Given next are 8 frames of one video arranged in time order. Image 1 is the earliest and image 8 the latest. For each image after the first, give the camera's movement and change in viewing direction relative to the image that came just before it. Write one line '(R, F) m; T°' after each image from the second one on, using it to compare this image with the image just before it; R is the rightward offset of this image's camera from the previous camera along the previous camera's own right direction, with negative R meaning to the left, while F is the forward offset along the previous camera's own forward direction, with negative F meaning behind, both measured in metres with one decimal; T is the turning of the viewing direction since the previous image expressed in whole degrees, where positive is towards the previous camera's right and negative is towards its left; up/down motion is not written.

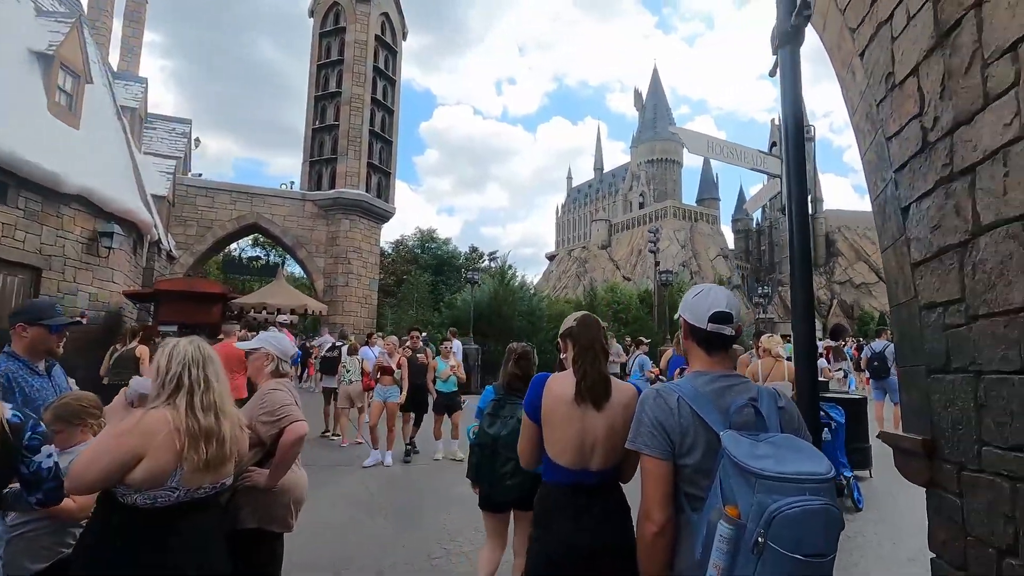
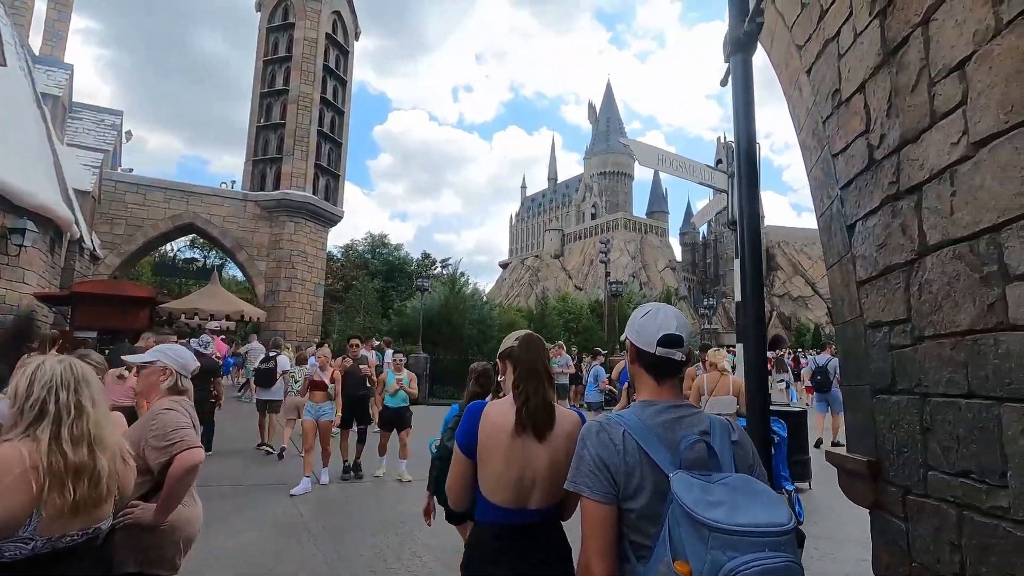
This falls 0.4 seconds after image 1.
(+0.1, +0.2) m; +5°
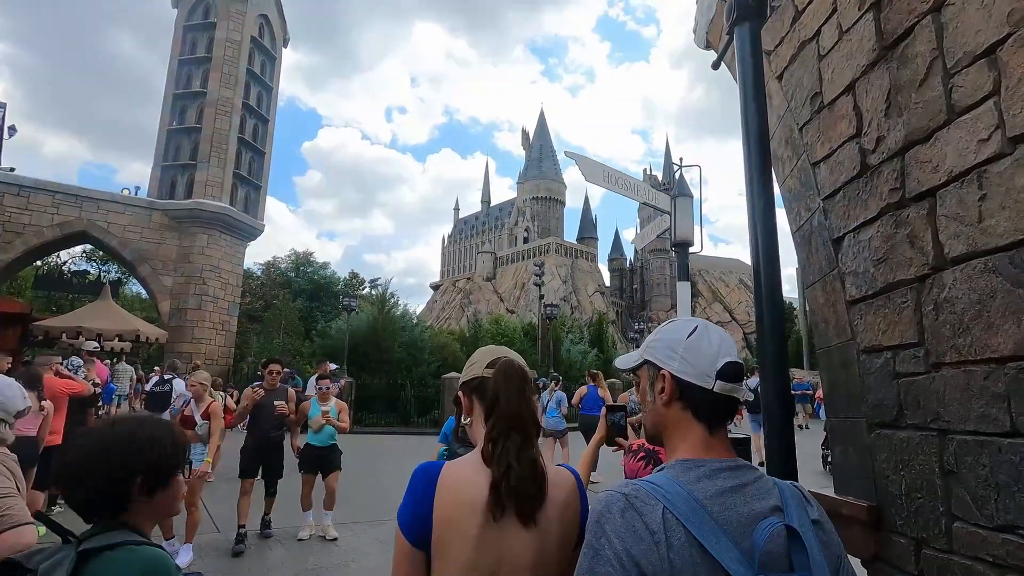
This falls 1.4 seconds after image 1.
(-0.1, +0.5) m; +7°
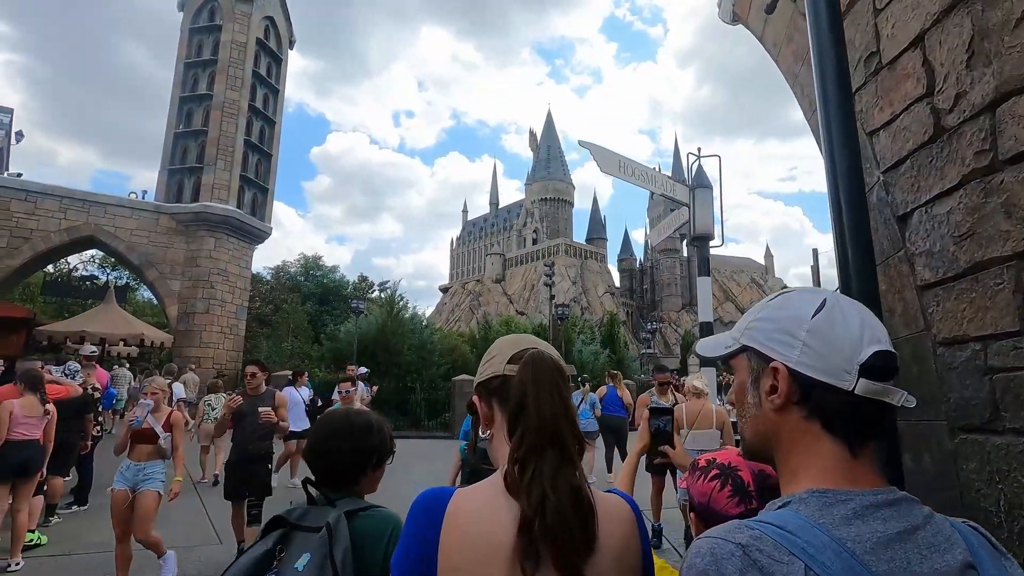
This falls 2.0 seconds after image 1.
(0.0, +0.3) m; -1°
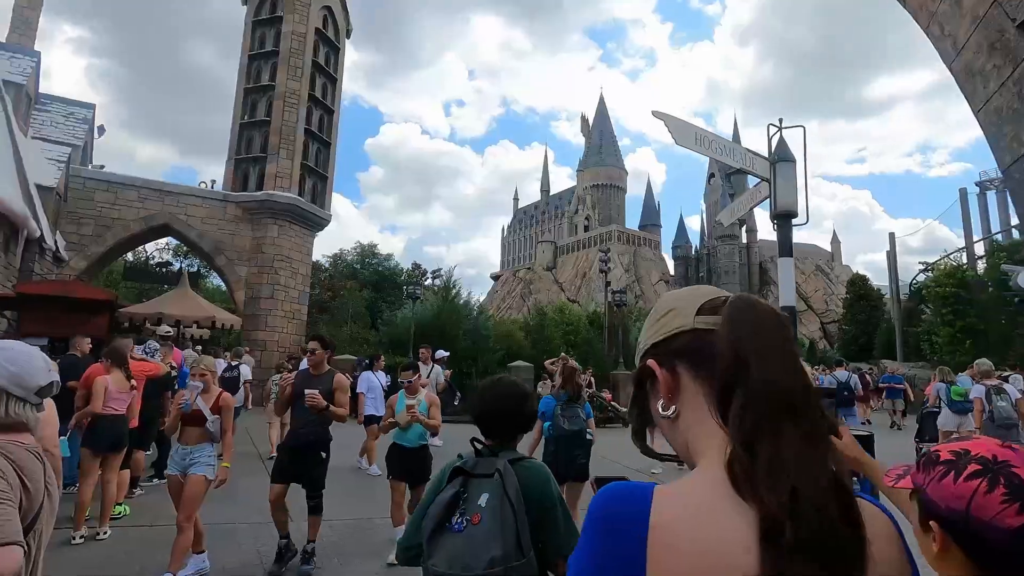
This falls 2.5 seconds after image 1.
(-0.2, +0.2) m; -5°
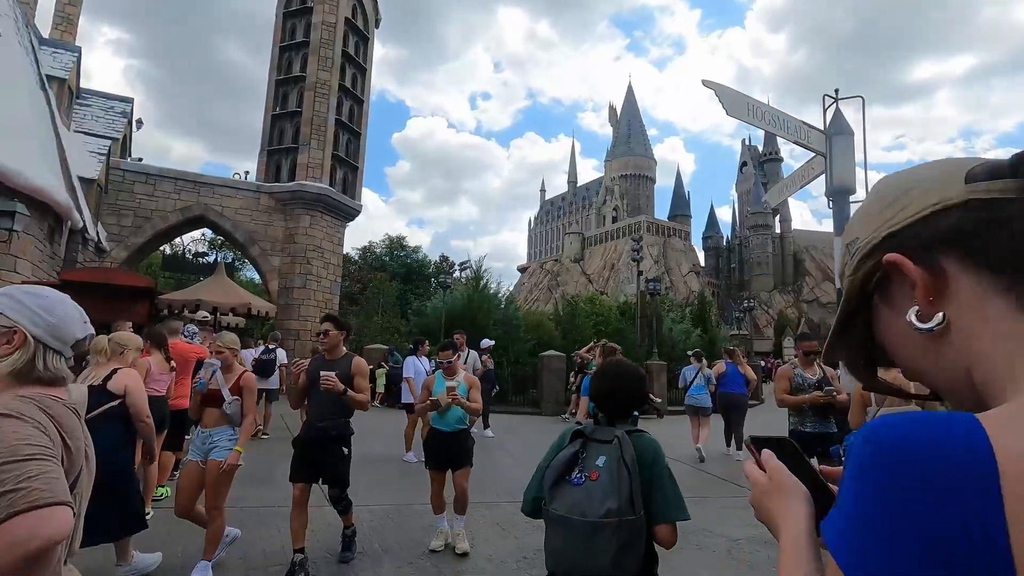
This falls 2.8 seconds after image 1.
(-0.2, +0.2) m; -3°
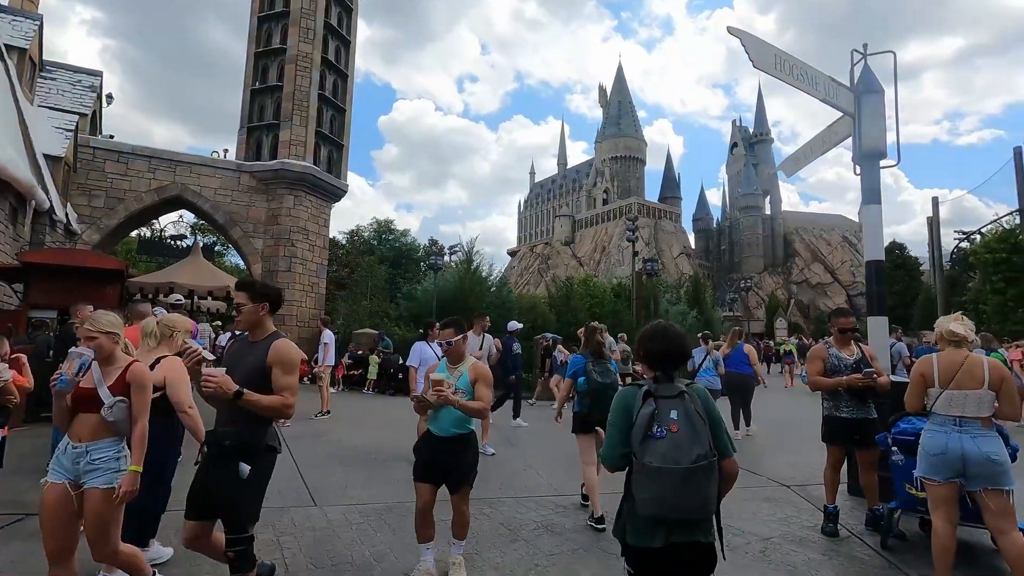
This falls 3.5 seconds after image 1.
(-0.1, +0.5) m; +1°
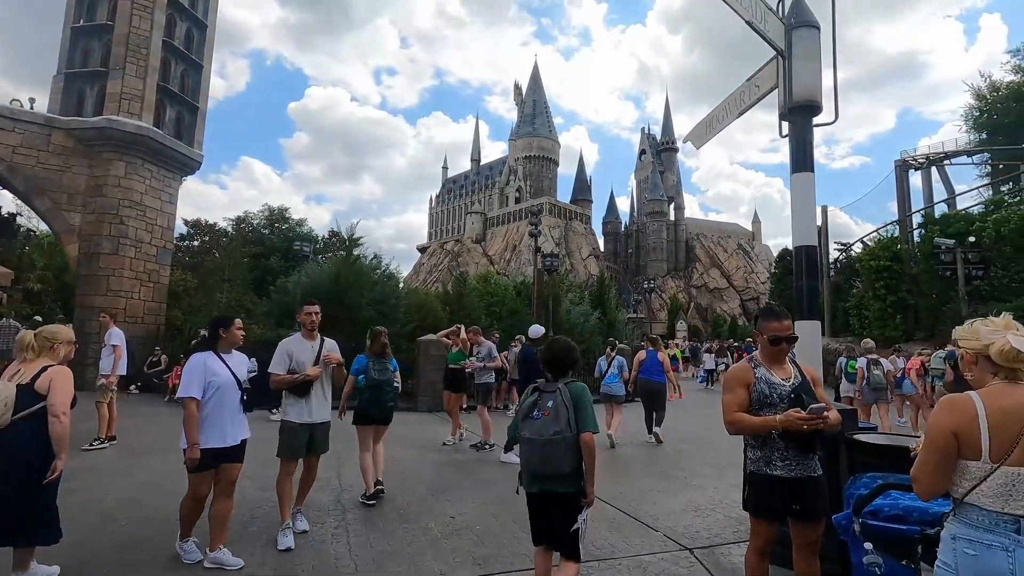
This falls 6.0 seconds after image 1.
(+0.8, +1.8) m; +9°
